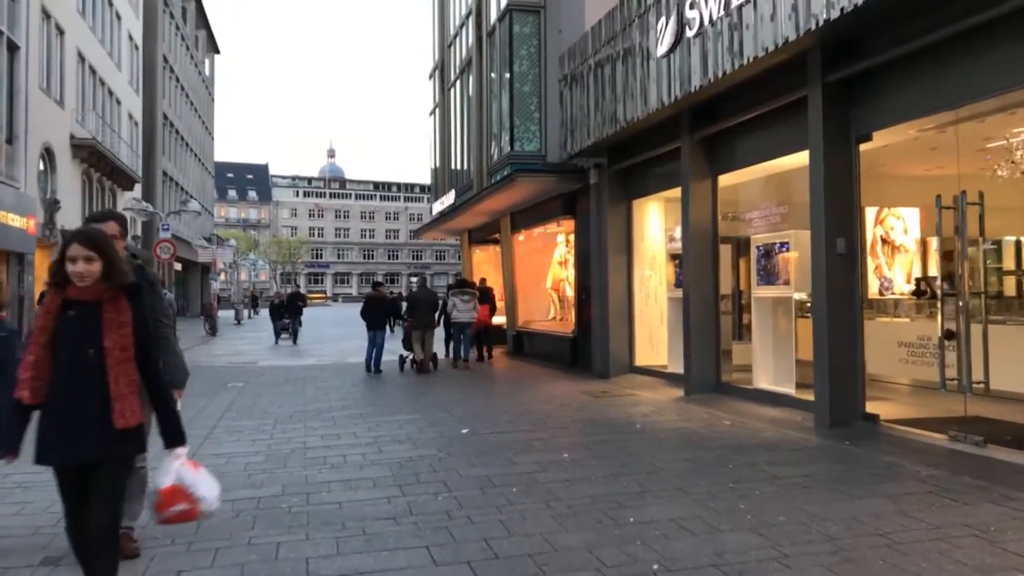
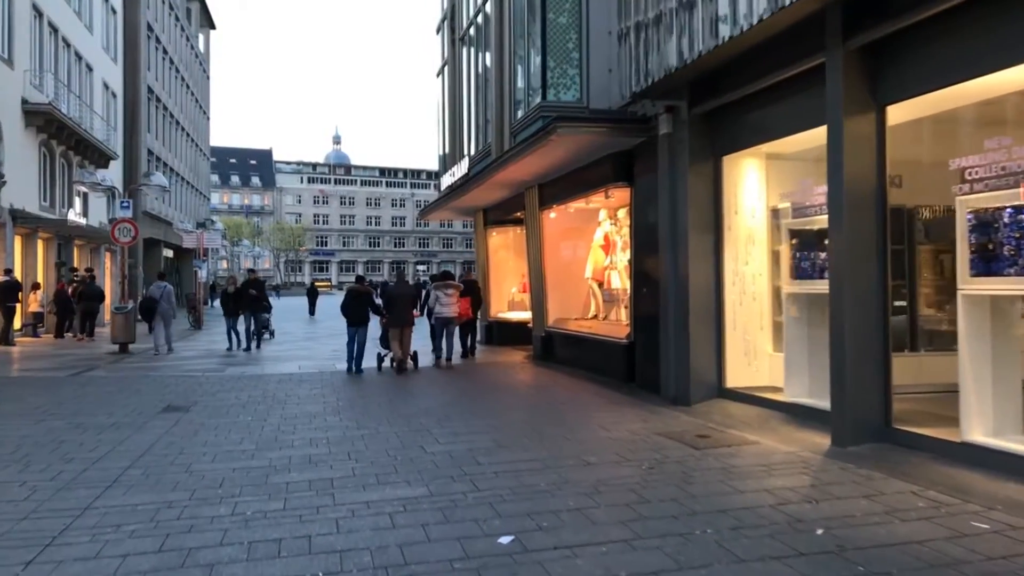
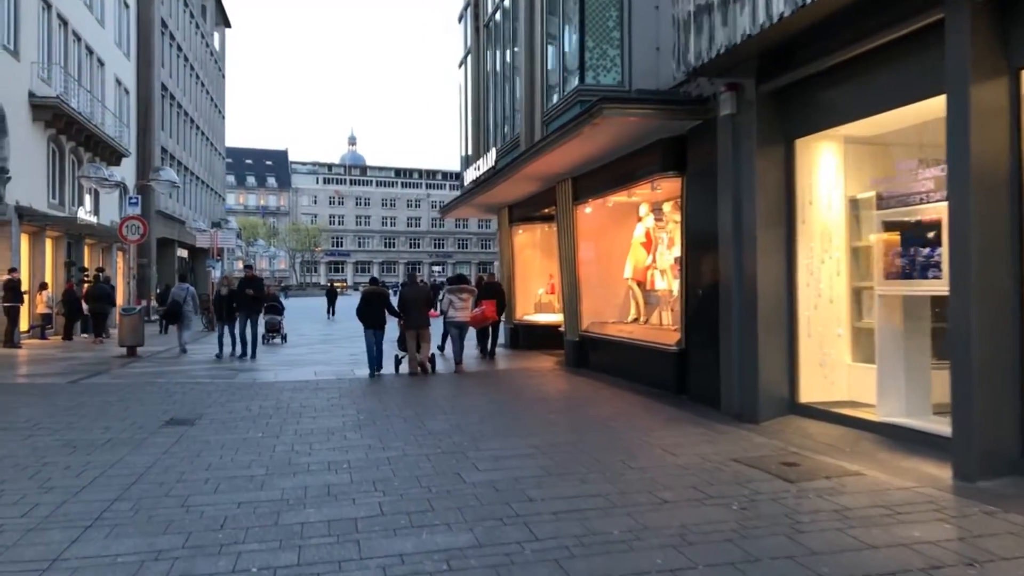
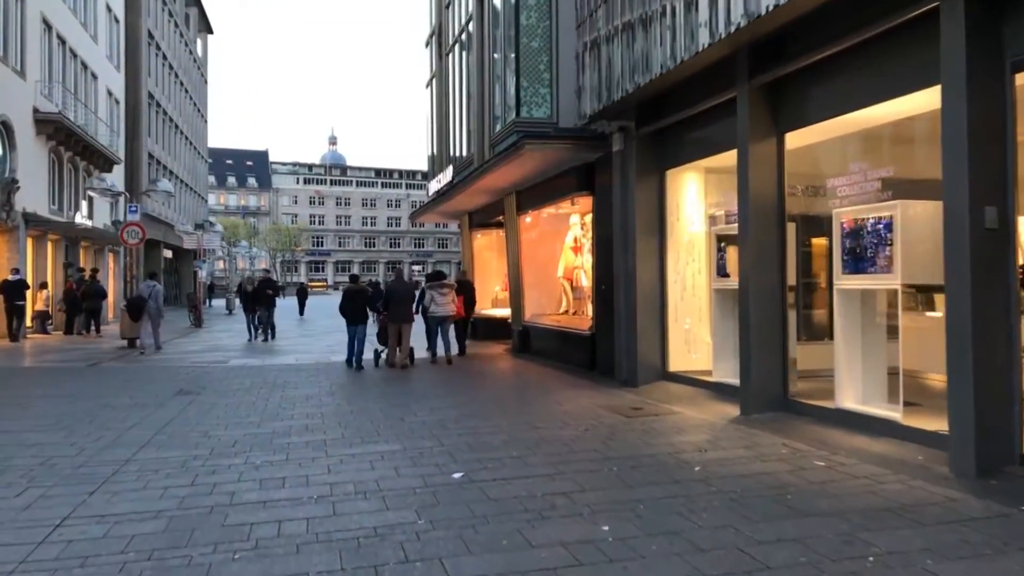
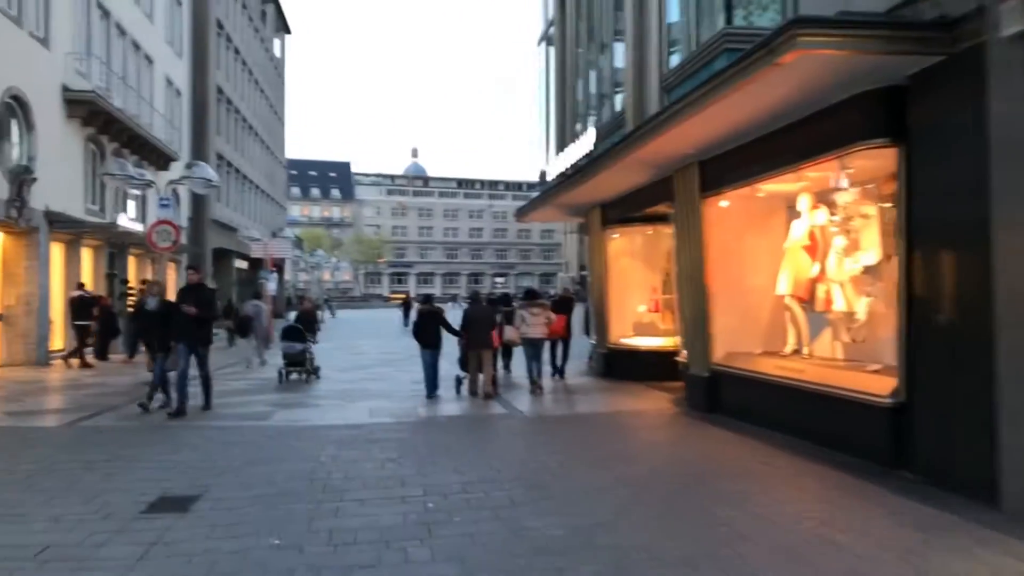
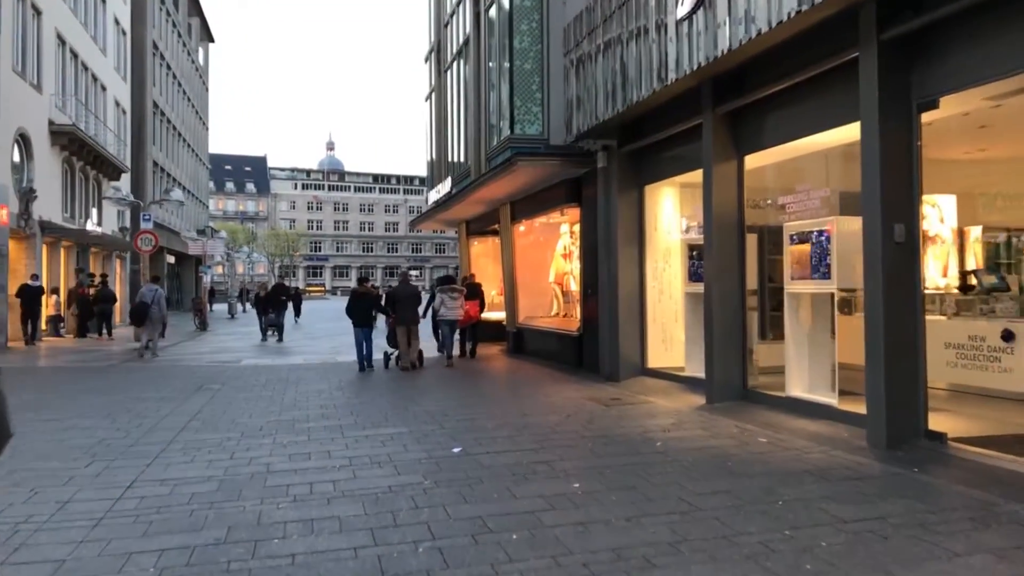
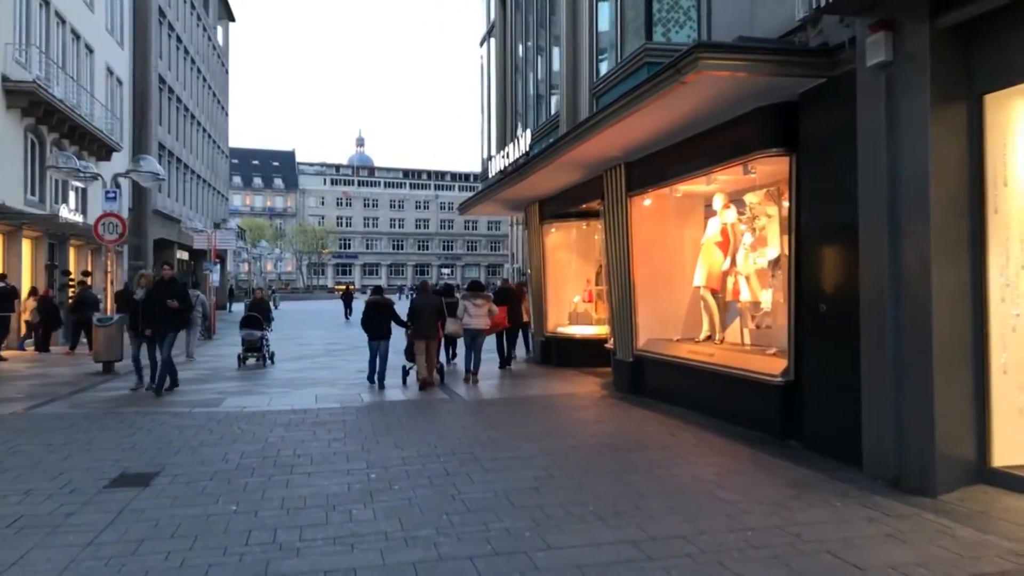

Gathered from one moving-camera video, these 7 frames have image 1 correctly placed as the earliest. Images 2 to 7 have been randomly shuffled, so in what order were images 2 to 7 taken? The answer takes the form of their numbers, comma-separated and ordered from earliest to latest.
6, 4, 2, 3, 7, 5
